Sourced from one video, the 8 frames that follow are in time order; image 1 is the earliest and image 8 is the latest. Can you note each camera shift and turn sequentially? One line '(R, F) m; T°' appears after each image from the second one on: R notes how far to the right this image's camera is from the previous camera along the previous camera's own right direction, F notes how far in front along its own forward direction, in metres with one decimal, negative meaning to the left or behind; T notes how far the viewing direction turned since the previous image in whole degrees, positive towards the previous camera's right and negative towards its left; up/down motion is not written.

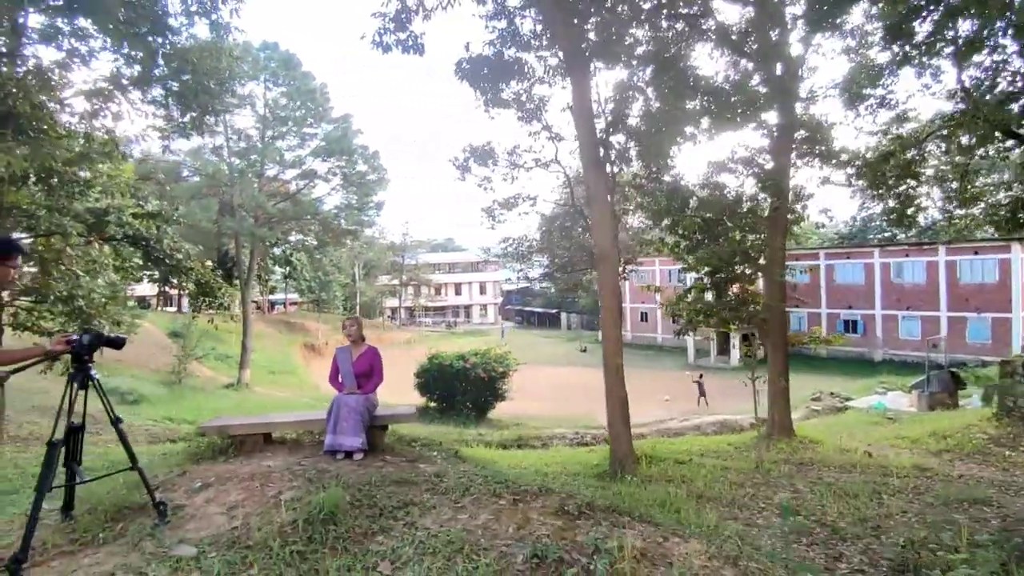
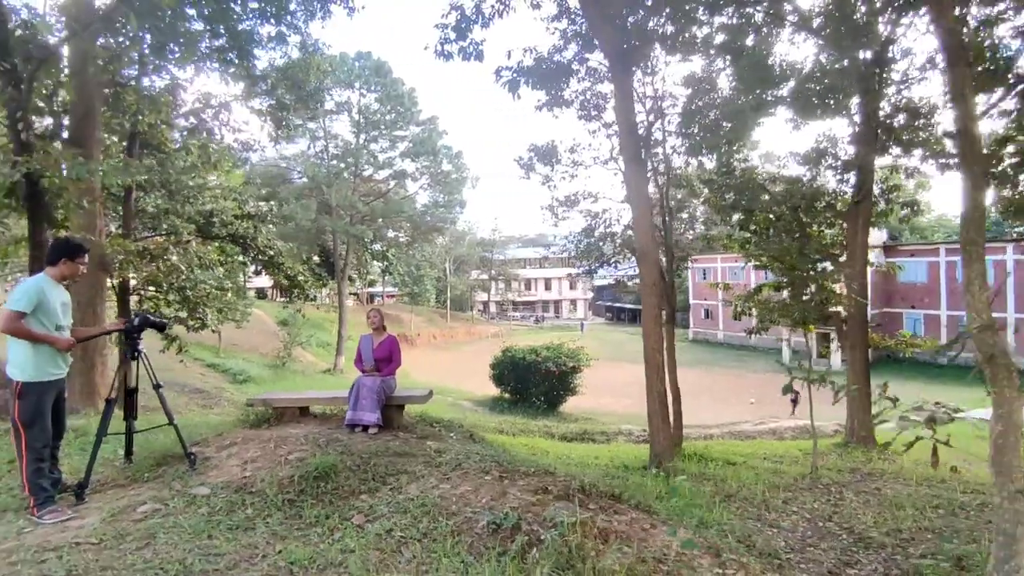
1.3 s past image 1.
(+0.7, -0.3) m; -10°
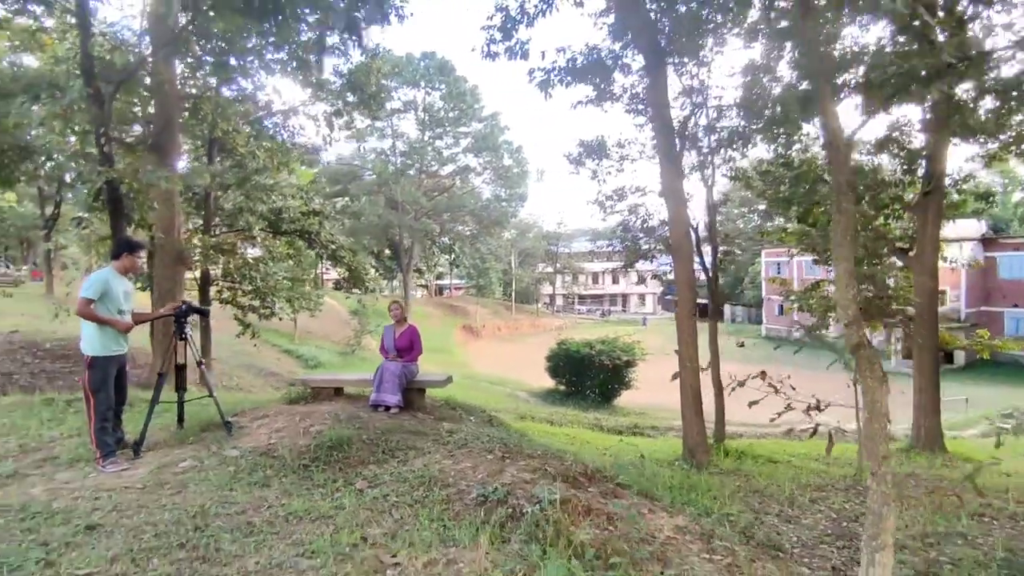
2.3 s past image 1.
(+0.5, -0.2) m; -7°
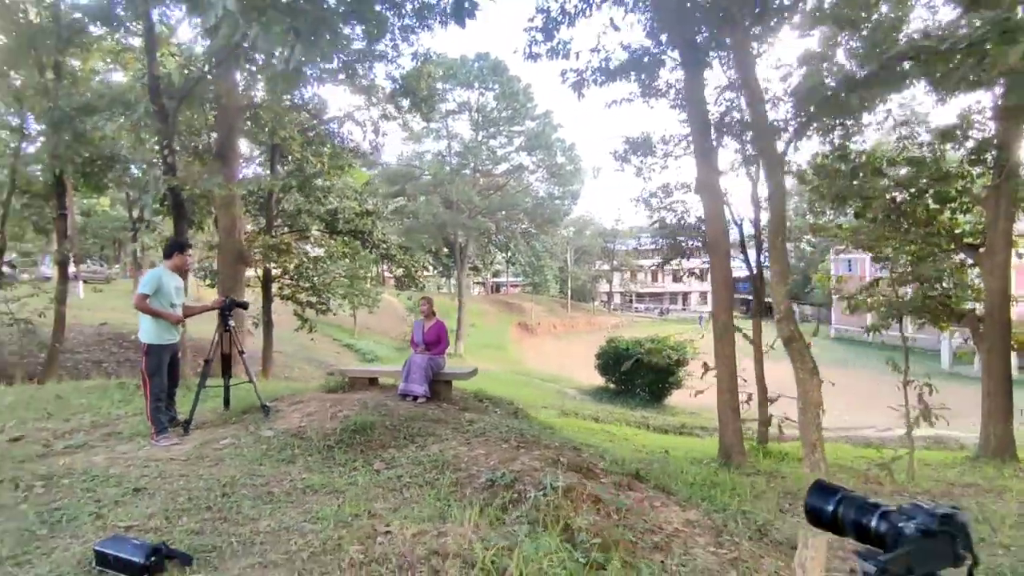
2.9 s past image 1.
(+0.3, -0.2) m; -6°
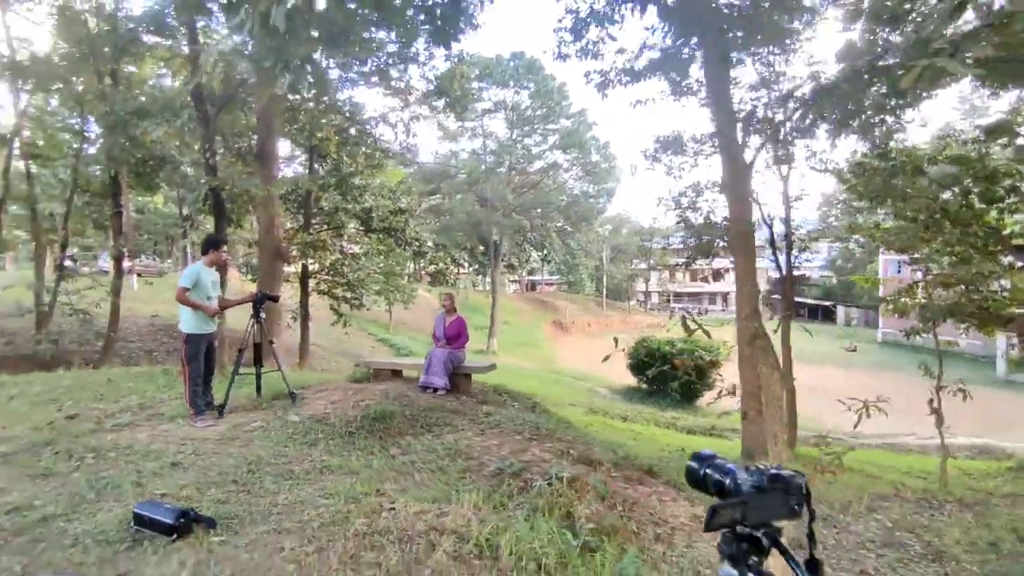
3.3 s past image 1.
(+0.2, -0.2) m; -4°
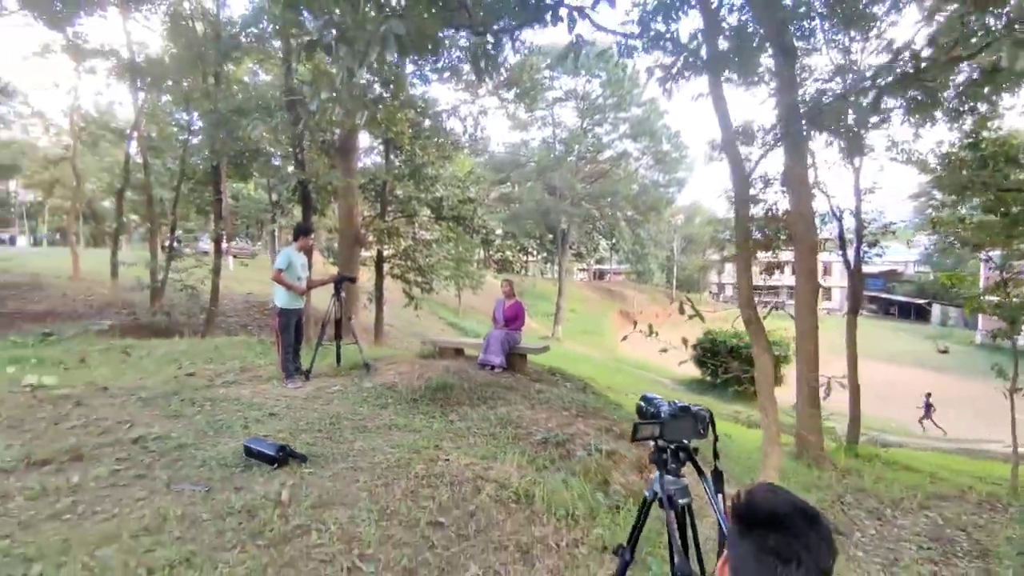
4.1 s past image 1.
(+0.1, -0.4) m; -7°
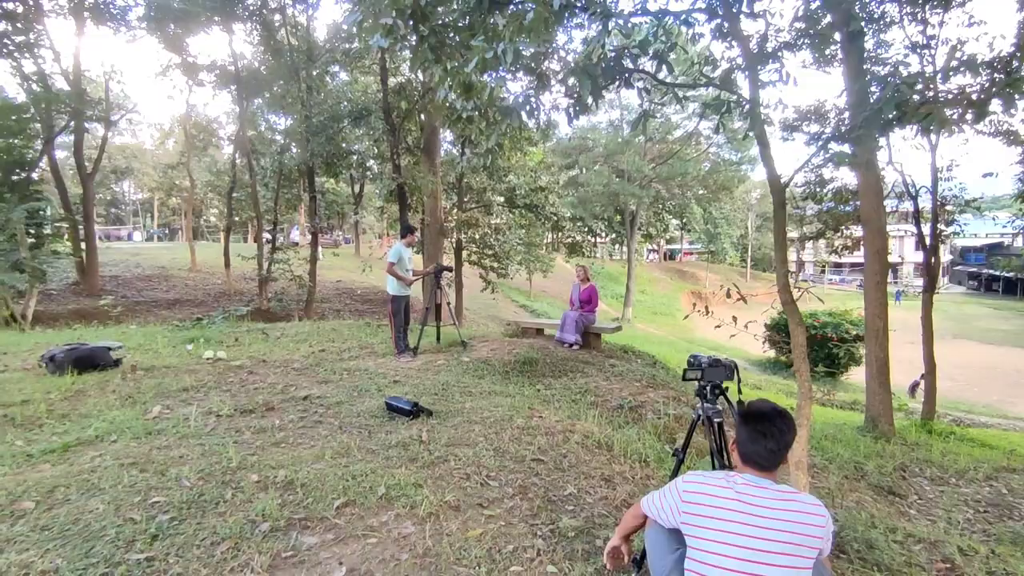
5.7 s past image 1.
(-0.1, -0.7) m; -7°
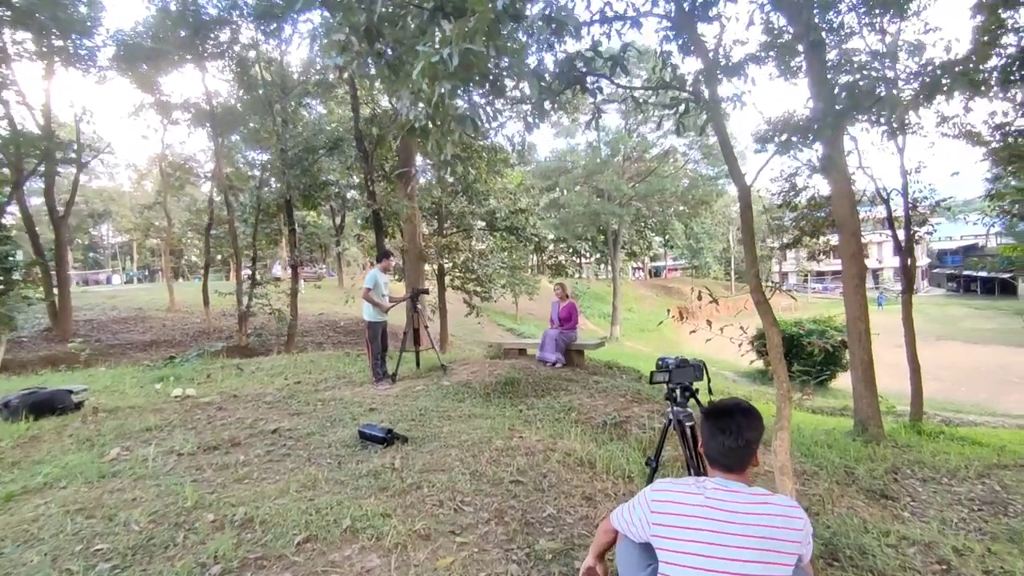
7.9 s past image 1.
(+0.1, +0.1) m; +1°
